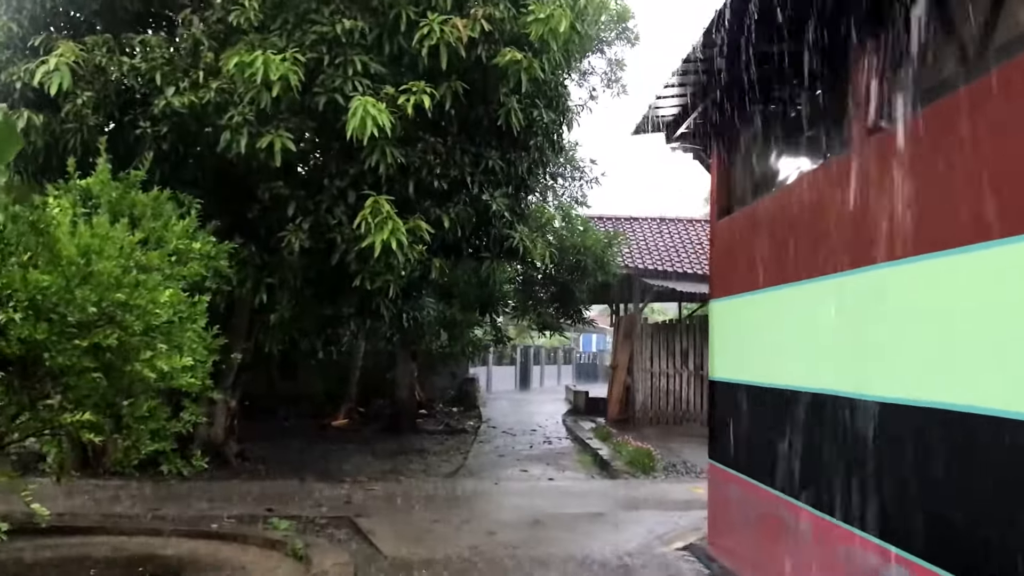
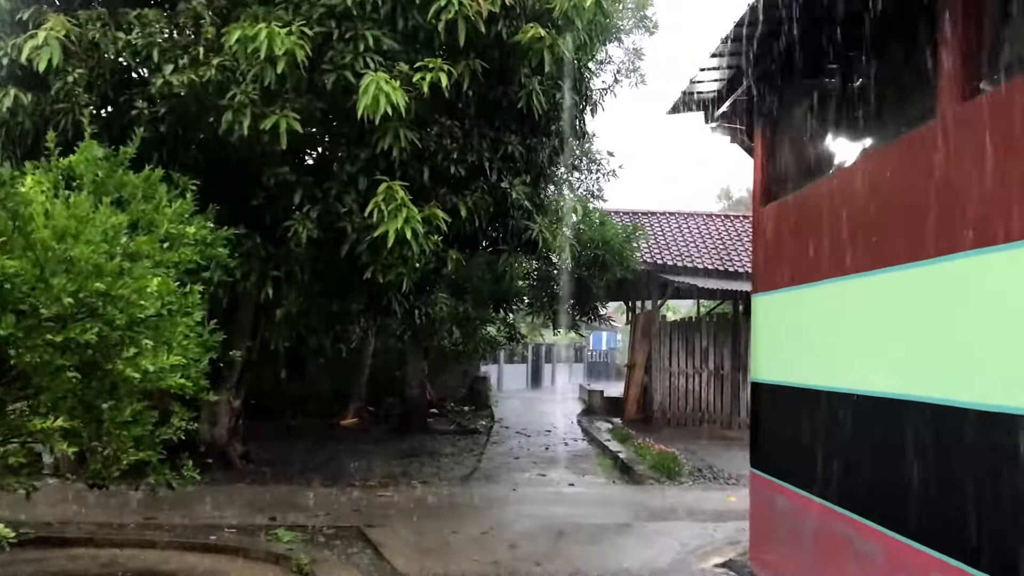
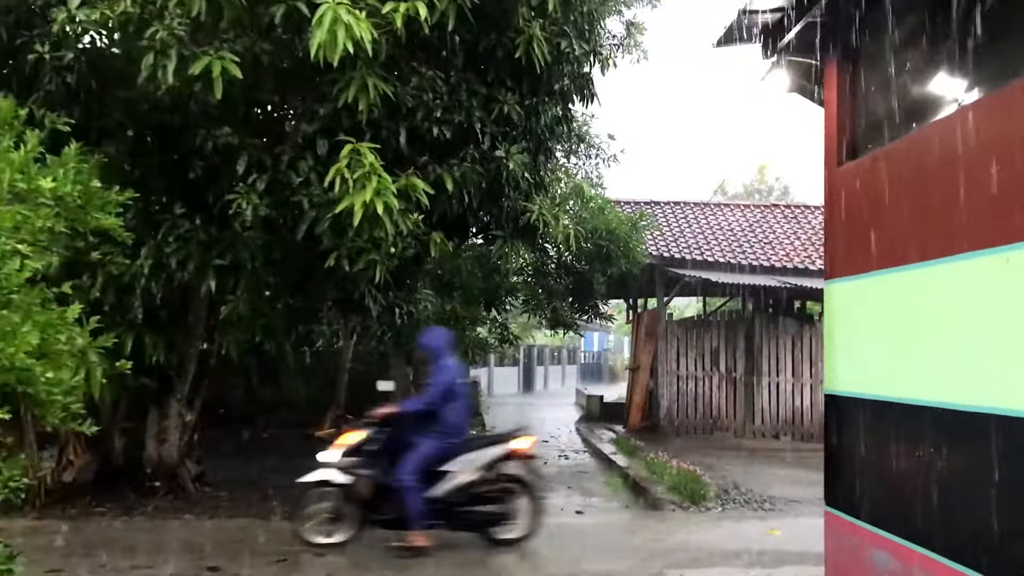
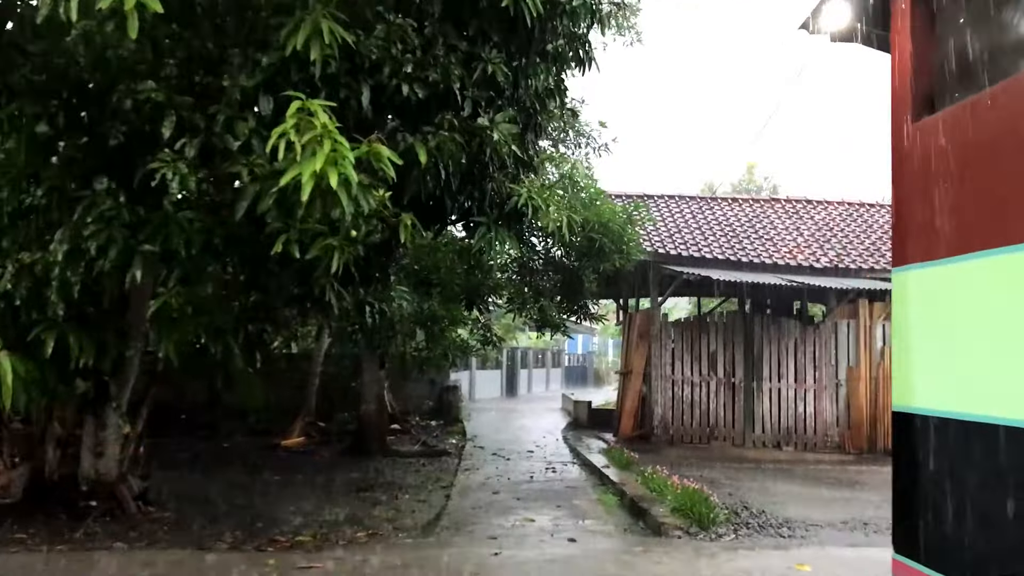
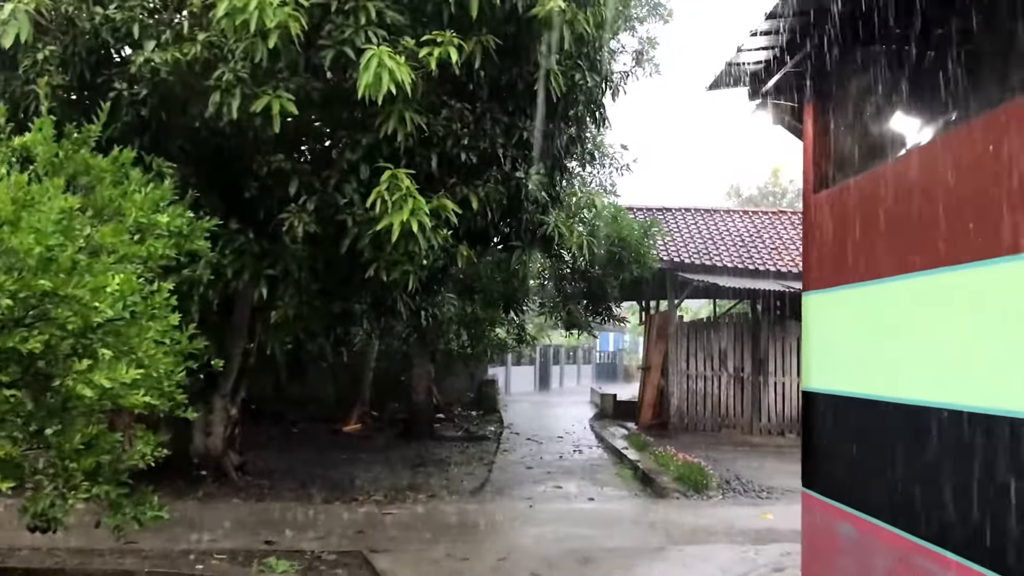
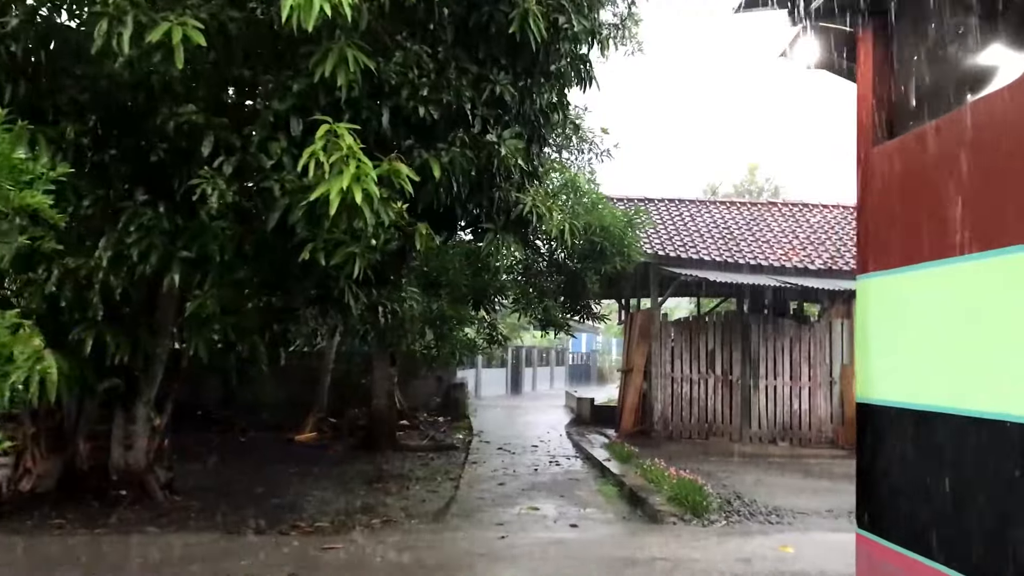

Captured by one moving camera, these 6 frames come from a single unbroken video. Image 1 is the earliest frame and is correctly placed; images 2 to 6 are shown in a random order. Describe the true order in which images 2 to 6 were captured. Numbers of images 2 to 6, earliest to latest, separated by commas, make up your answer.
2, 5, 3, 6, 4
